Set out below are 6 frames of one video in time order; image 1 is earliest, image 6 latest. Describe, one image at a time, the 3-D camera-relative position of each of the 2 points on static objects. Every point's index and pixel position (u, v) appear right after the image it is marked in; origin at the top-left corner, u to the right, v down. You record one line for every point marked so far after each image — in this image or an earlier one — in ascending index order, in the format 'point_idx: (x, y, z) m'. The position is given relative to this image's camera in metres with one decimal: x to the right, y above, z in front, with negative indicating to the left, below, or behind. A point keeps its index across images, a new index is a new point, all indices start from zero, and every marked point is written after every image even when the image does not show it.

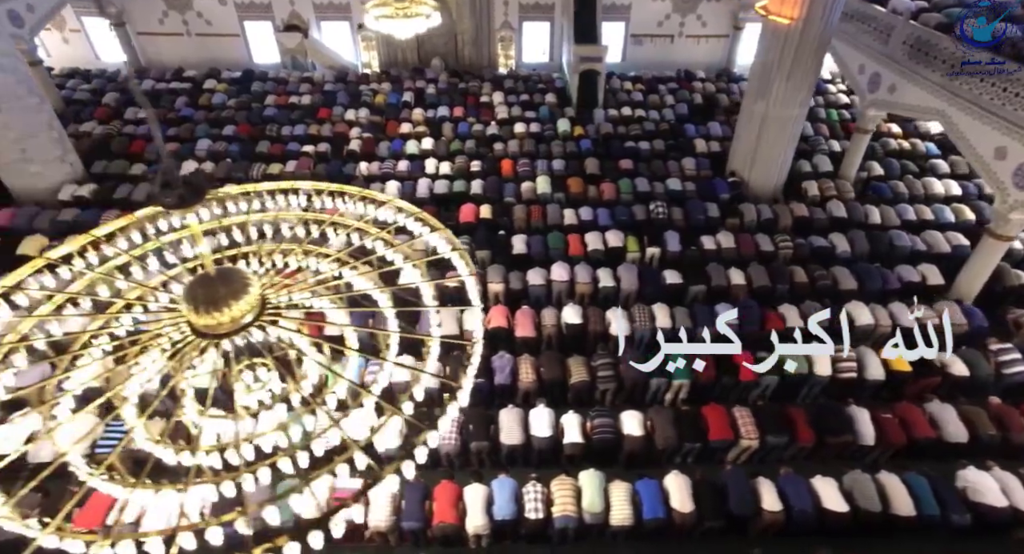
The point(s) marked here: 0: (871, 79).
0: (+5.1, +2.8, +8.0) m
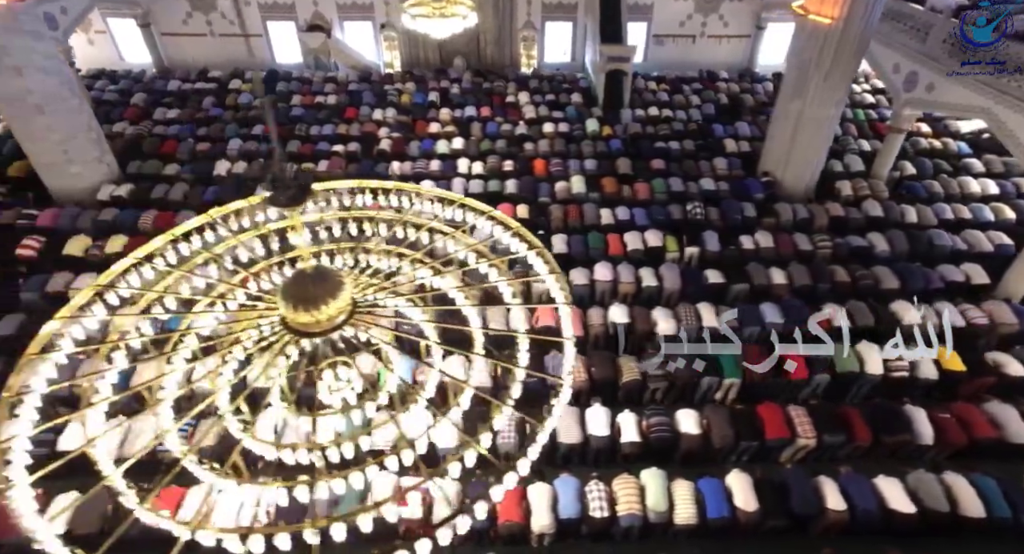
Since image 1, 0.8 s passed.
0: (+5.6, +2.8, +8.0) m
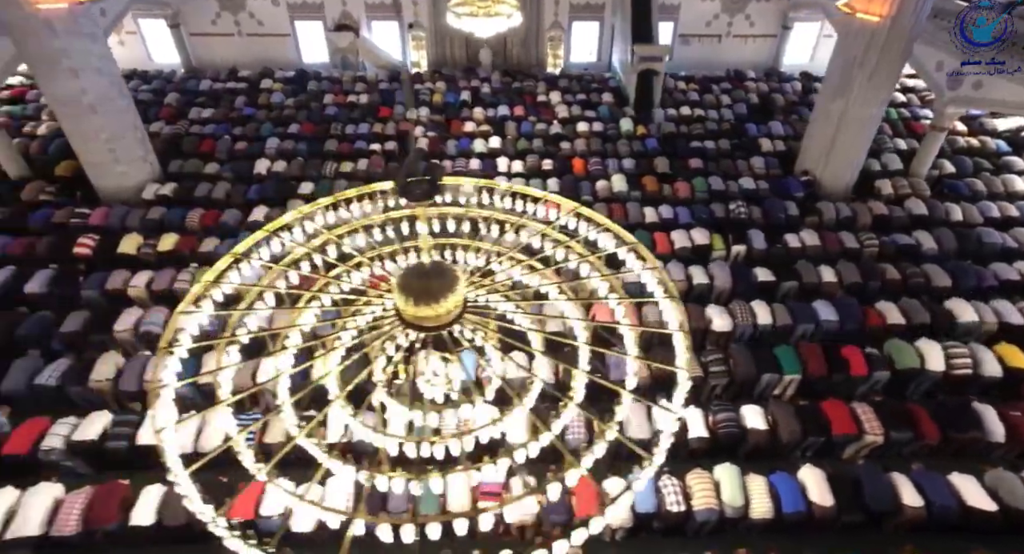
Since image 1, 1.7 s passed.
0: (+6.2, +2.8, +8.0) m
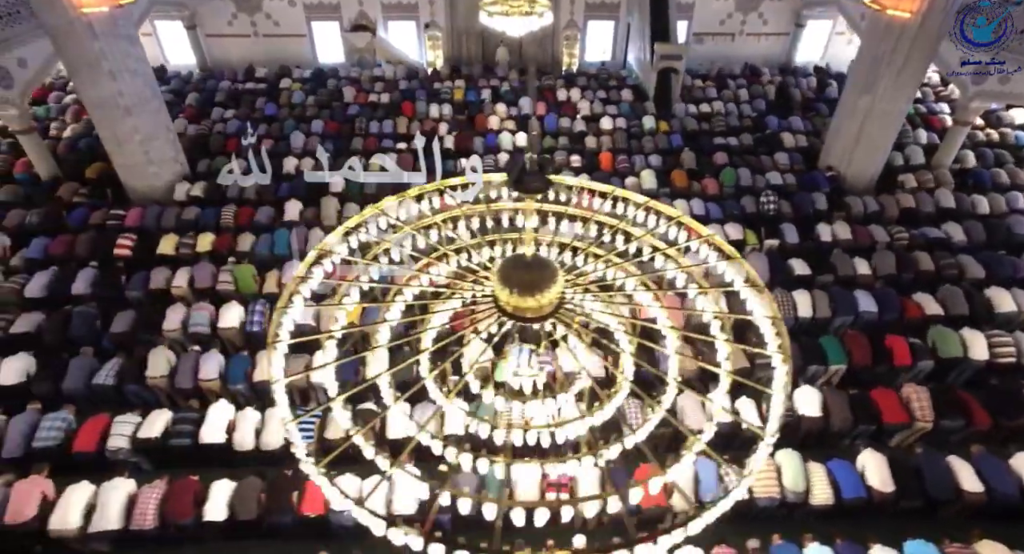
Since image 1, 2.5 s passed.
0: (+6.6, +2.9, +8.1) m
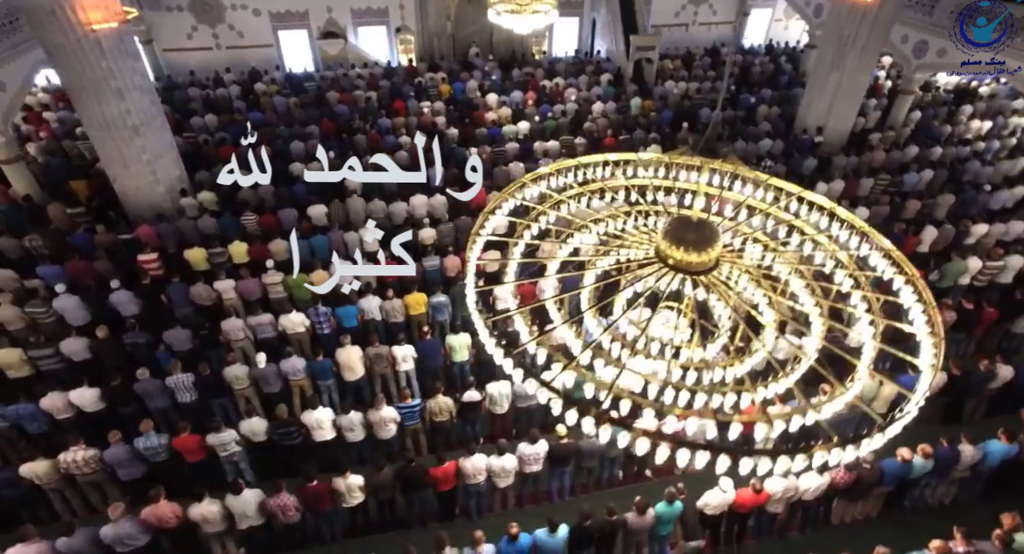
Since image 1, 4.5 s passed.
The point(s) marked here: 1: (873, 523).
0: (+6.7, +3.9, +9.2) m
1: (+3.6, -2.4, +5.6) m
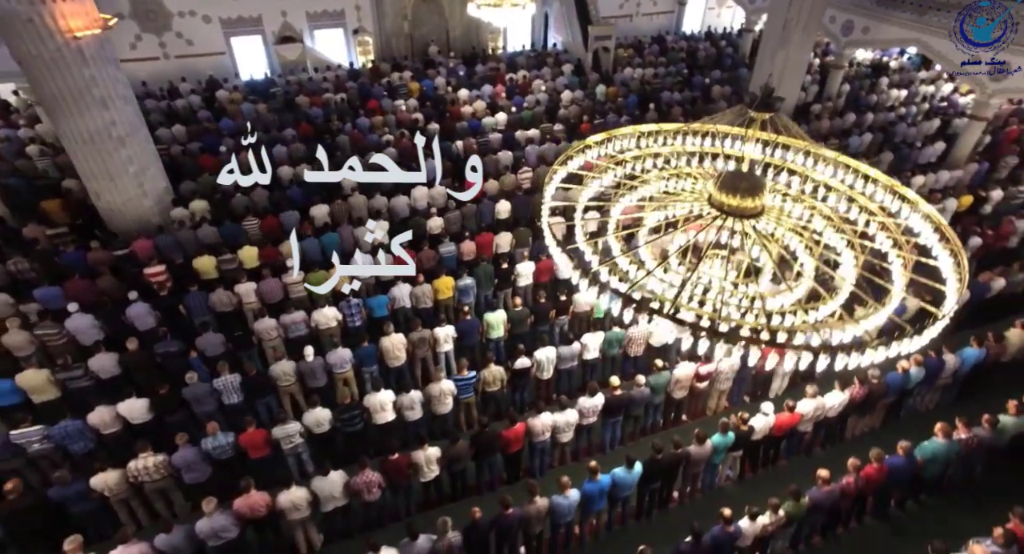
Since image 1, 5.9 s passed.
0: (+6.2, +4.7, +10.4) m
1: (+4.2, -1.8, +6.5) m
